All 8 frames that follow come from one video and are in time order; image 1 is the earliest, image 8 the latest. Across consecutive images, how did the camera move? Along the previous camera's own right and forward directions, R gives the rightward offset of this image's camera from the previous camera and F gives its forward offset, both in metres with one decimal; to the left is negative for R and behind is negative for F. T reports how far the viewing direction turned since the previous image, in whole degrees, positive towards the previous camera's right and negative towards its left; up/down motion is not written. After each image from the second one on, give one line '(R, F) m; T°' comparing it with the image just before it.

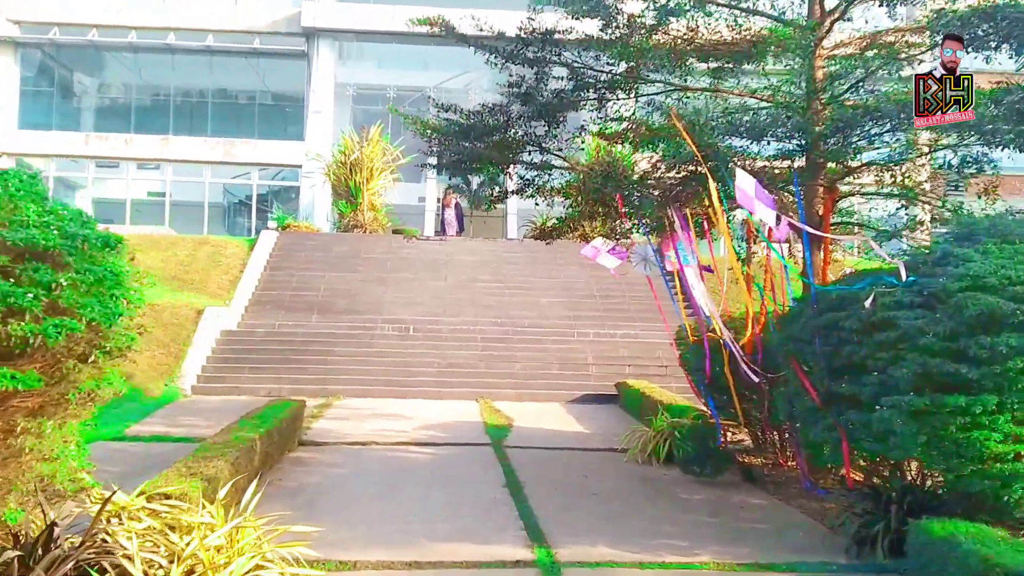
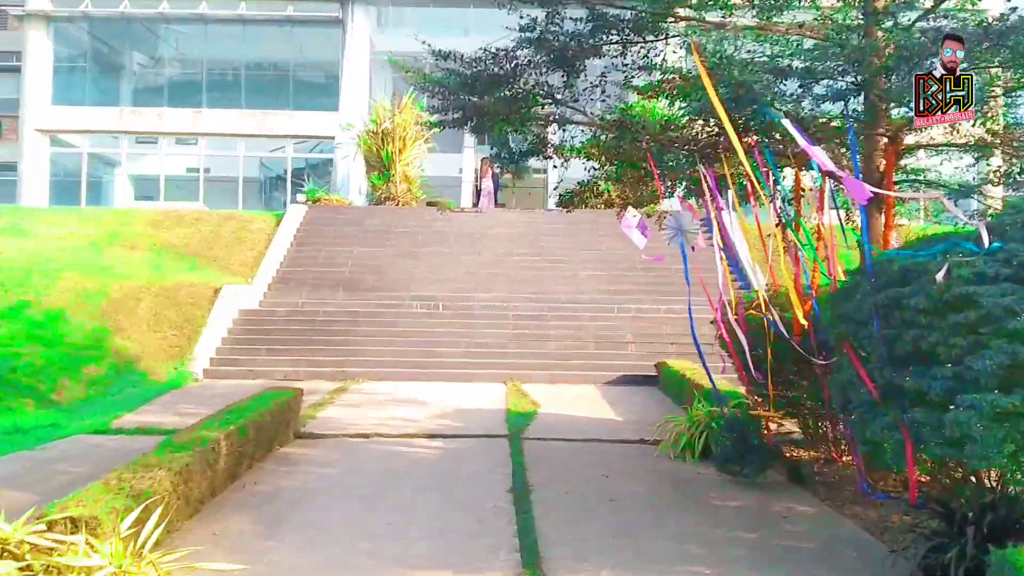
(+0.3, +0.9) m; -3°
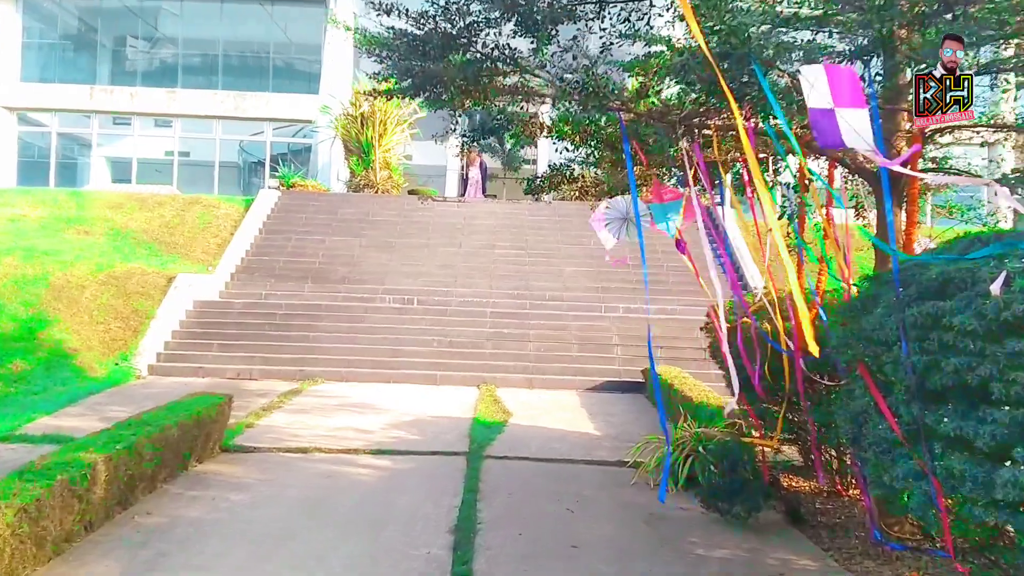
(+0.2, +0.9) m; 0°
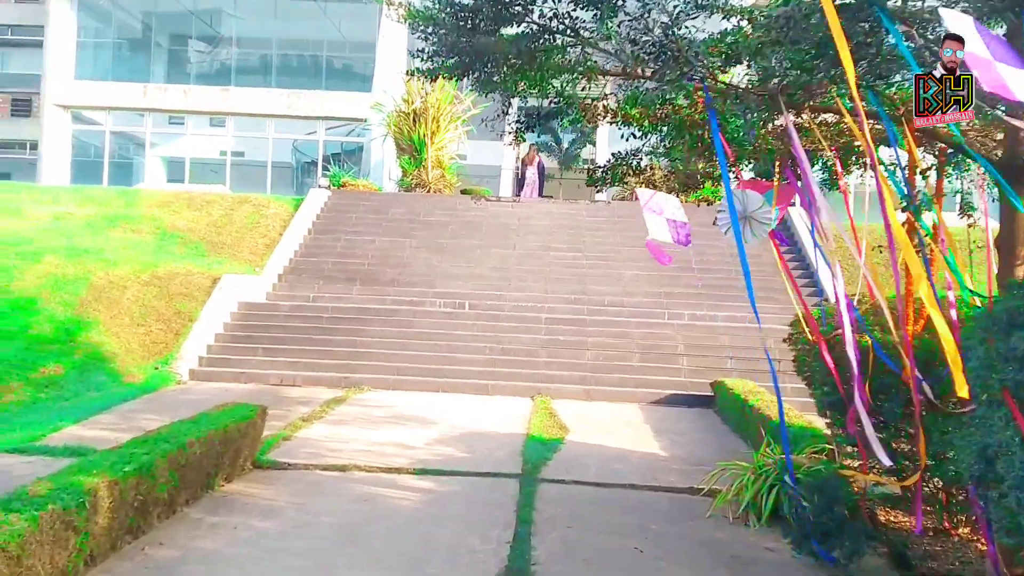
(0.0, +0.6) m; -3°
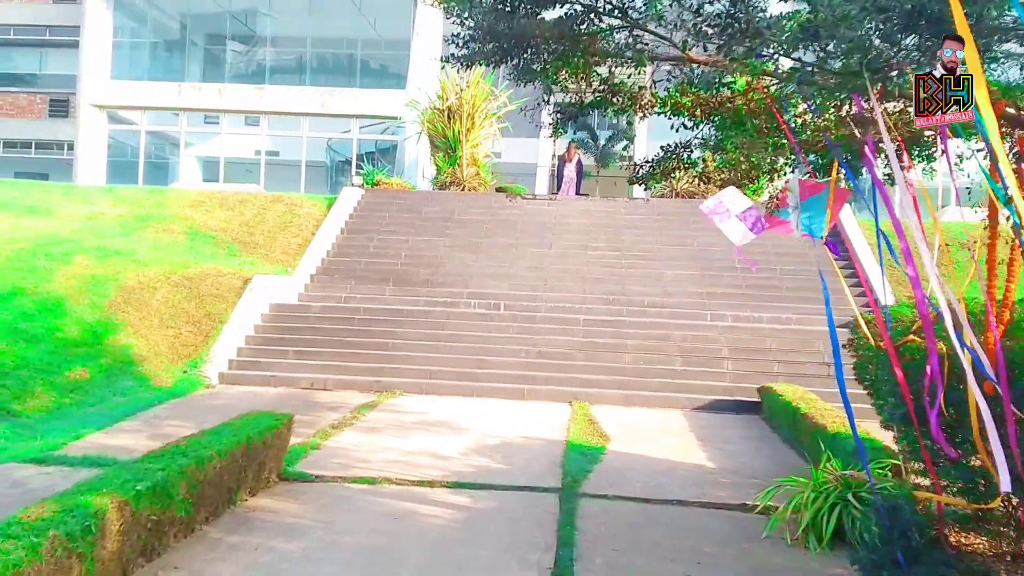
(0.0, +0.3) m; -2°
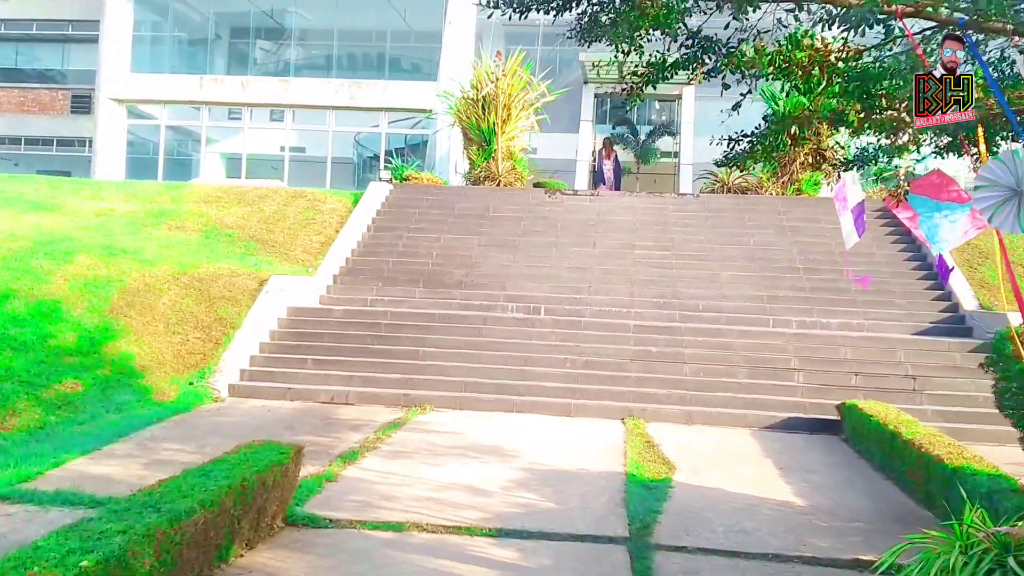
(-0.1, +1.0) m; -2°
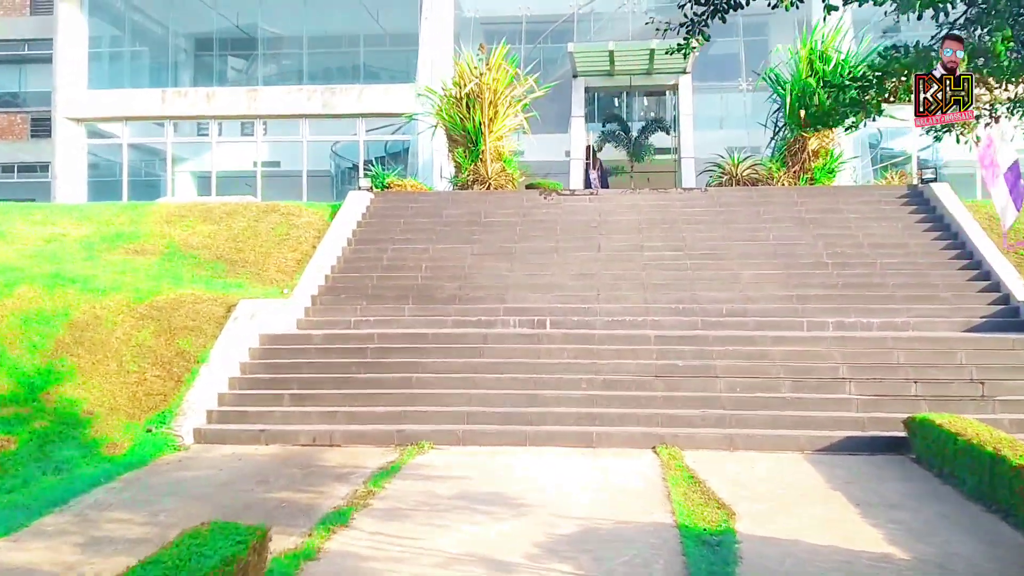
(-0.1, +1.1) m; +1°
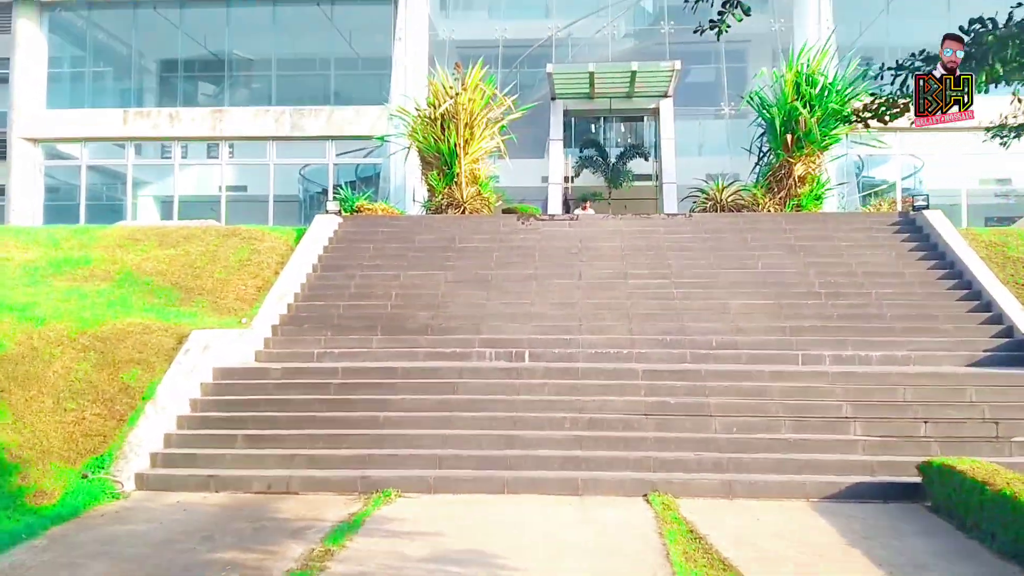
(0.0, +0.6) m; +2°
